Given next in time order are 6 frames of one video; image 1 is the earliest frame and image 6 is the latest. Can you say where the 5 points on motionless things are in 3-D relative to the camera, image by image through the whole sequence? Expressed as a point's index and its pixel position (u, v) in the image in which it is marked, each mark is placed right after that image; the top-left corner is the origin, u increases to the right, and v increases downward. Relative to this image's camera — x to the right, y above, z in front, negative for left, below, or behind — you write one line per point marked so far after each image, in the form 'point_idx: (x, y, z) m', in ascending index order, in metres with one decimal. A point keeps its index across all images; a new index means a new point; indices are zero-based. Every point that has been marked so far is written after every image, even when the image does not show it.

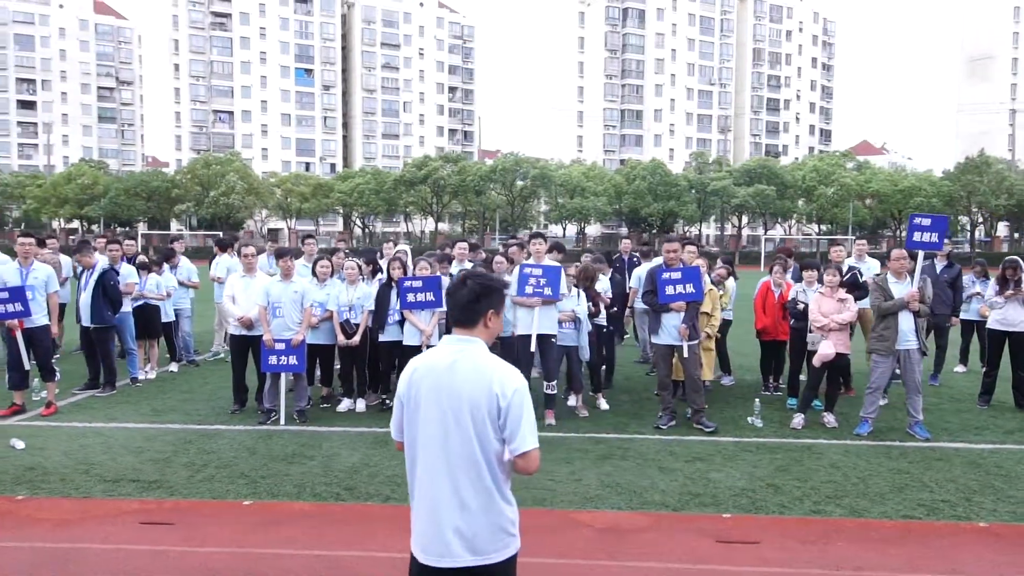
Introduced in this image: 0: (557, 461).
0: (+0.4, -1.4, +6.6) m
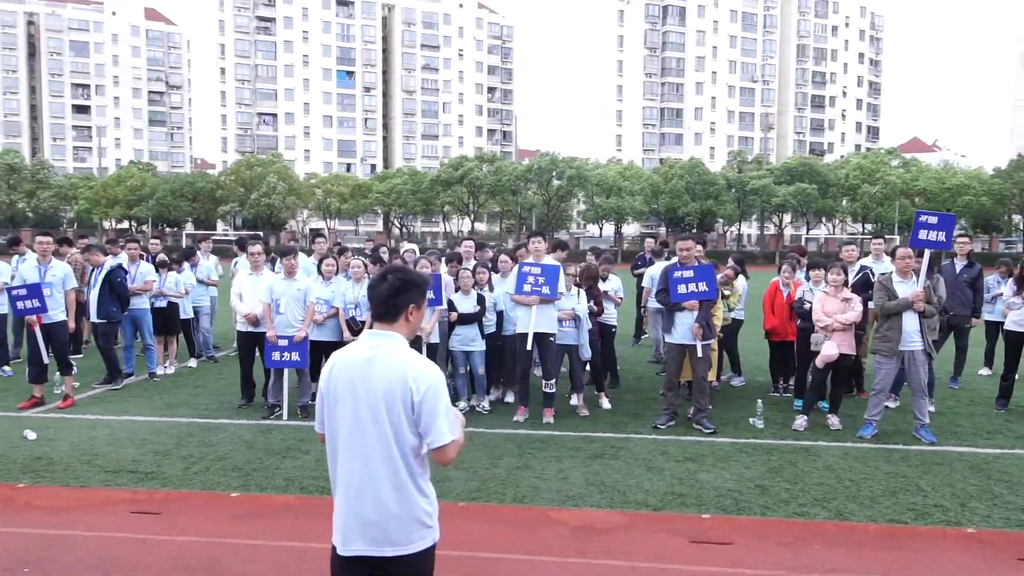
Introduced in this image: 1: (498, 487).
0: (+0.3, -1.4, +6.6) m
1: (-0.1, -1.5, +5.9) m
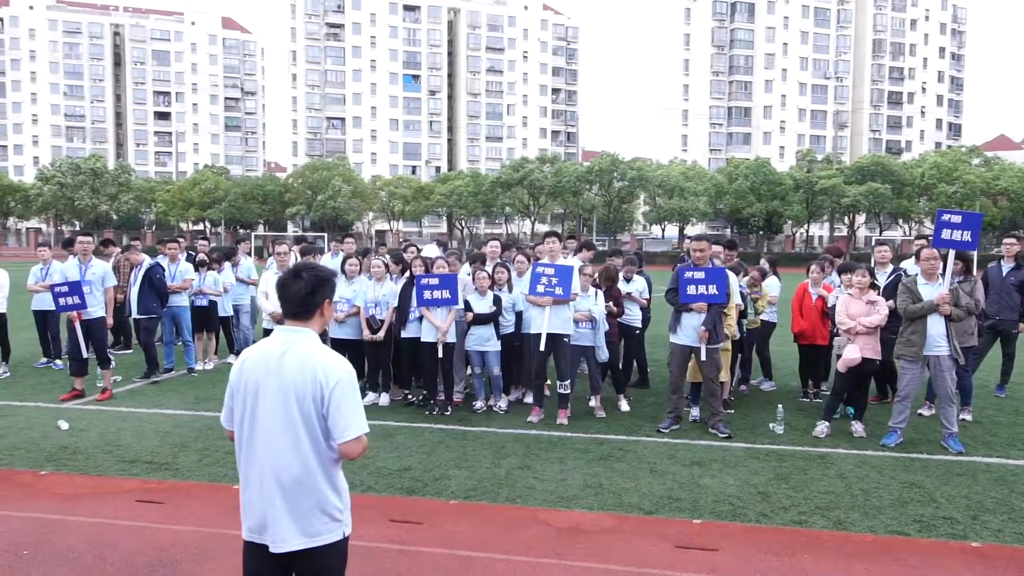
0: (+0.3, -1.4, +6.5) m
1: (-0.1, -1.5, +6.0) m
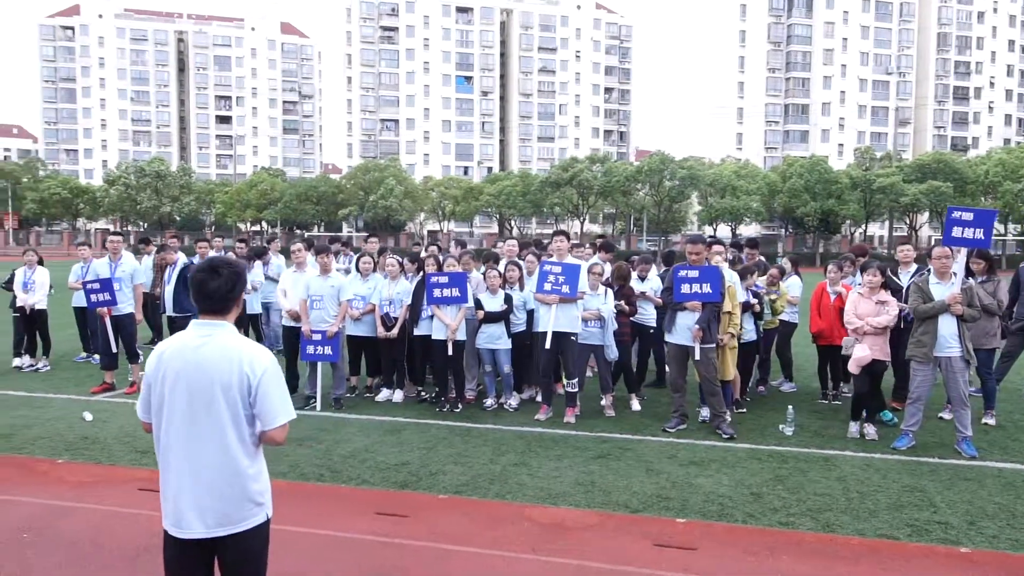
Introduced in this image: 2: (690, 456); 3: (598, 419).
0: (+0.3, -1.4, +6.6) m
1: (-0.2, -1.5, +6.0) m
2: (+1.5, -1.4, +6.6) m
3: (+0.9, -1.3, +8.0) m
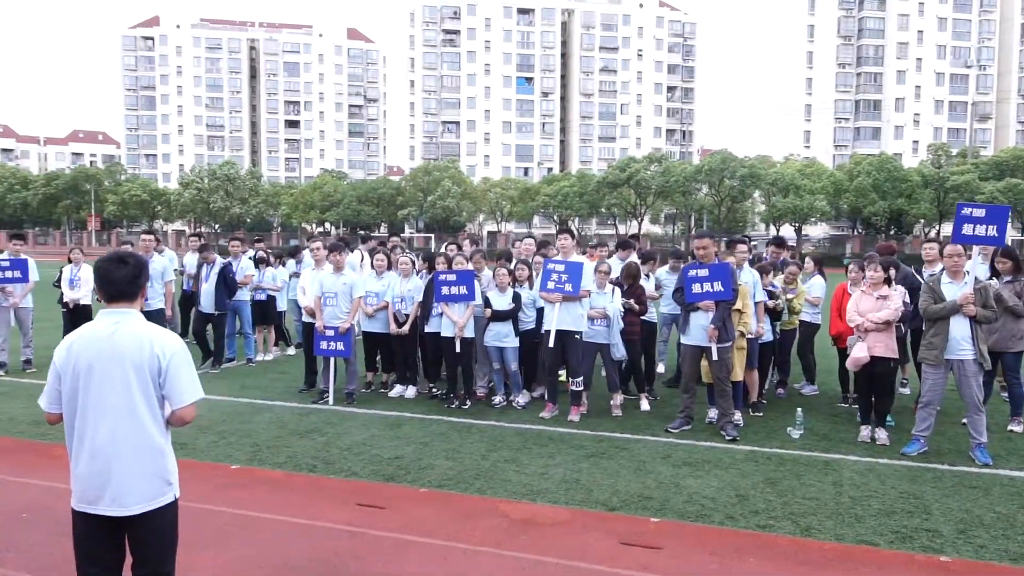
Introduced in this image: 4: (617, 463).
0: (+0.2, -1.4, +6.6) m
1: (-0.3, -1.4, +6.1) m
2: (+1.4, -1.4, +6.5) m
3: (+0.9, -1.3, +8.0) m
4: (+0.8, -1.4, +6.4) m
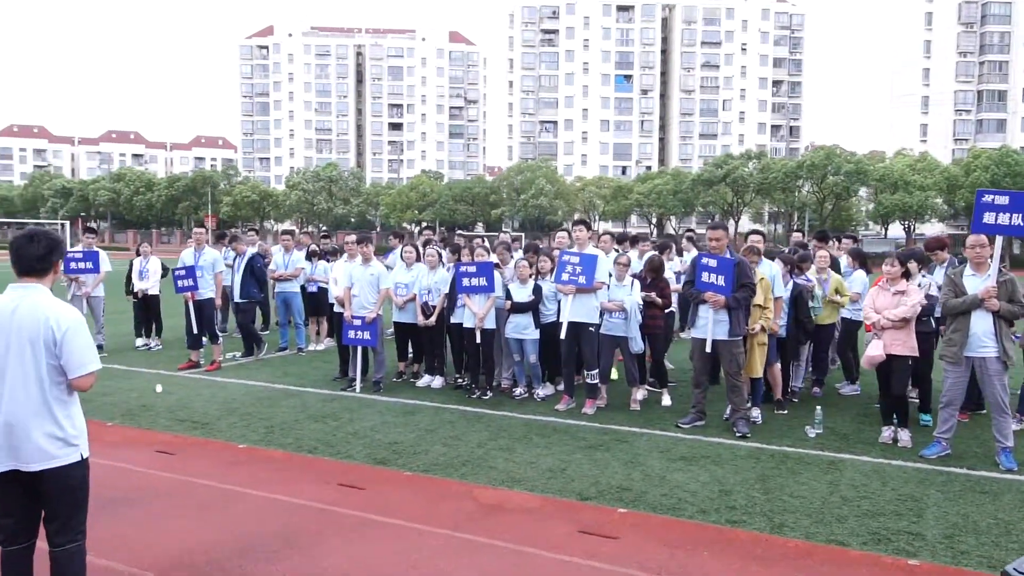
0: (+0.2, -1.3, +6.6) m
1: (-0.4, -1.3, +6.2) m
2: (+1.4, -1.3, +6.4) m
3: (+1.1, -1.2, +7.9) m
4: (+0.8, -1.3, +6.3) m
